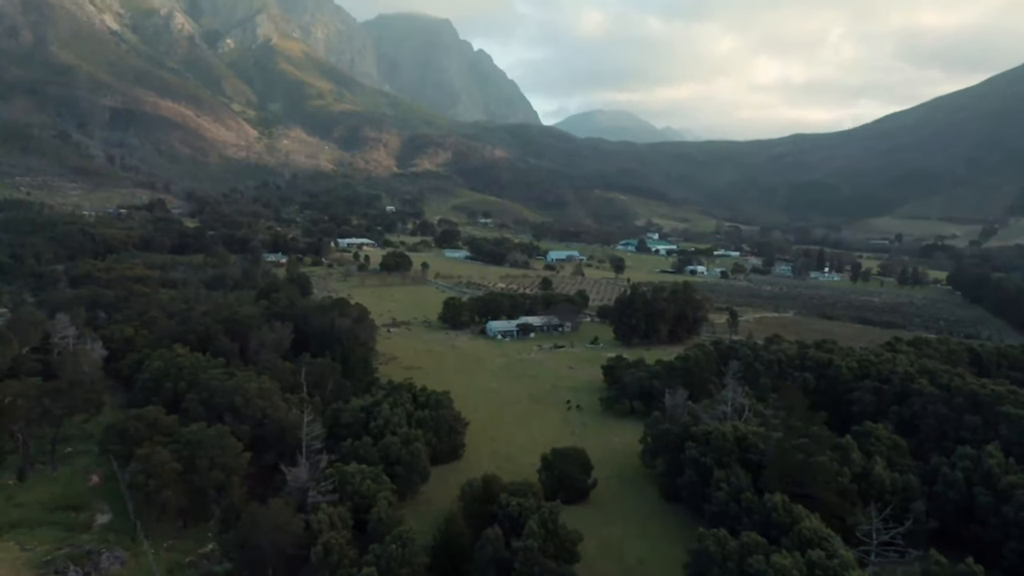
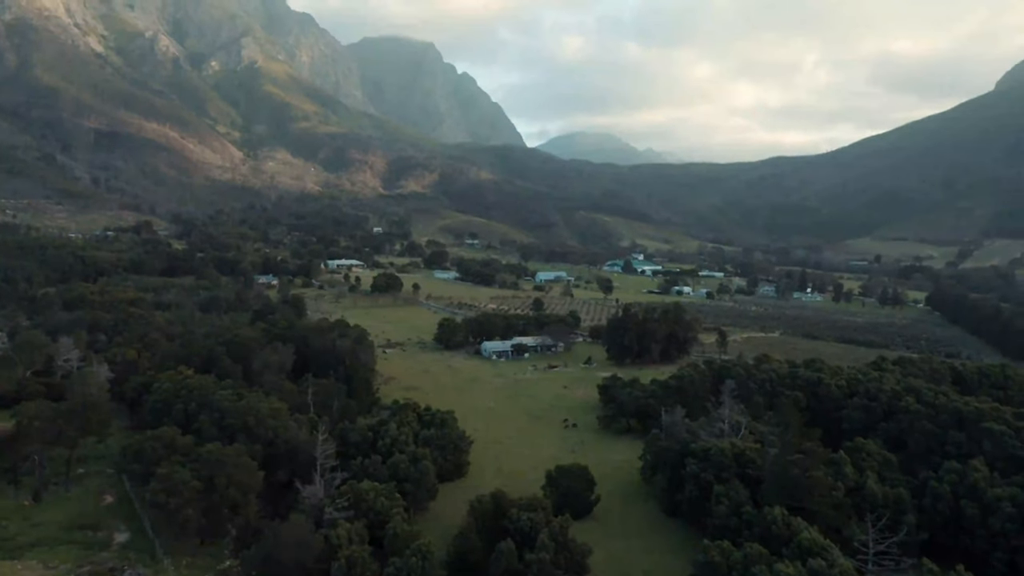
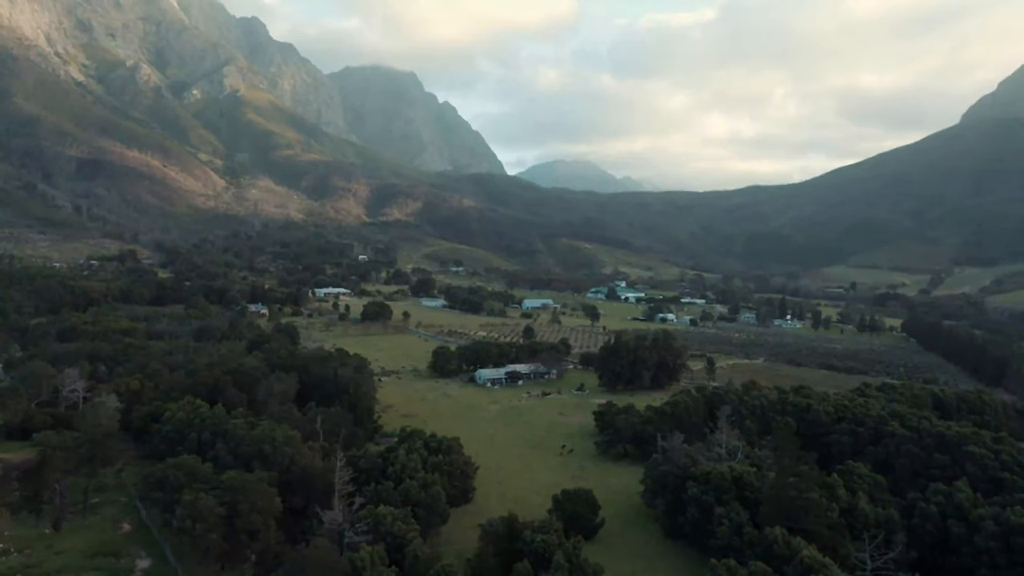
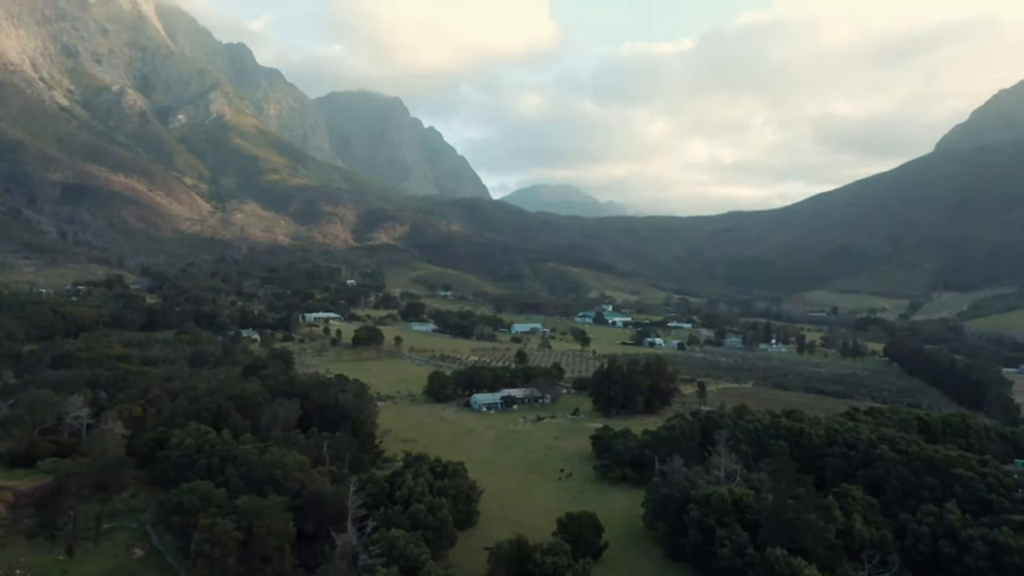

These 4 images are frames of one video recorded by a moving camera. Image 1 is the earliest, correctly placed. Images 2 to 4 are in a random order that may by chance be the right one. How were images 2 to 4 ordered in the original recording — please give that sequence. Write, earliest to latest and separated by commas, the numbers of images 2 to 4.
2, 3, 4
